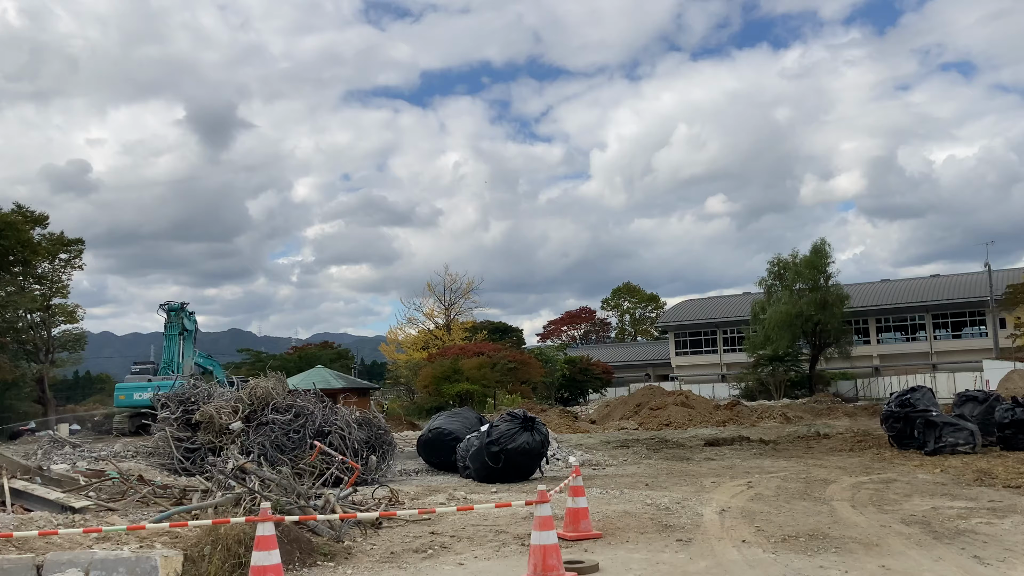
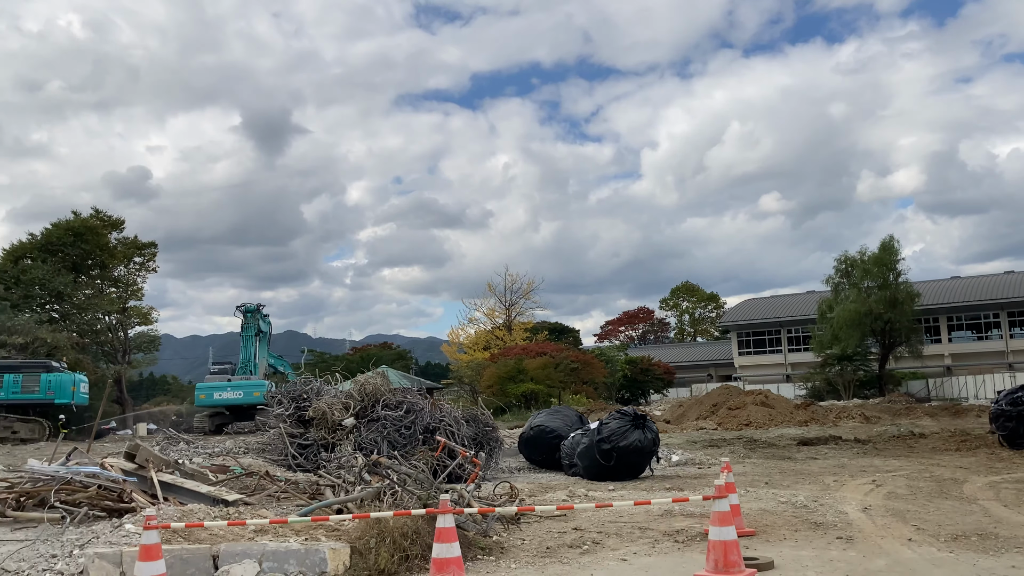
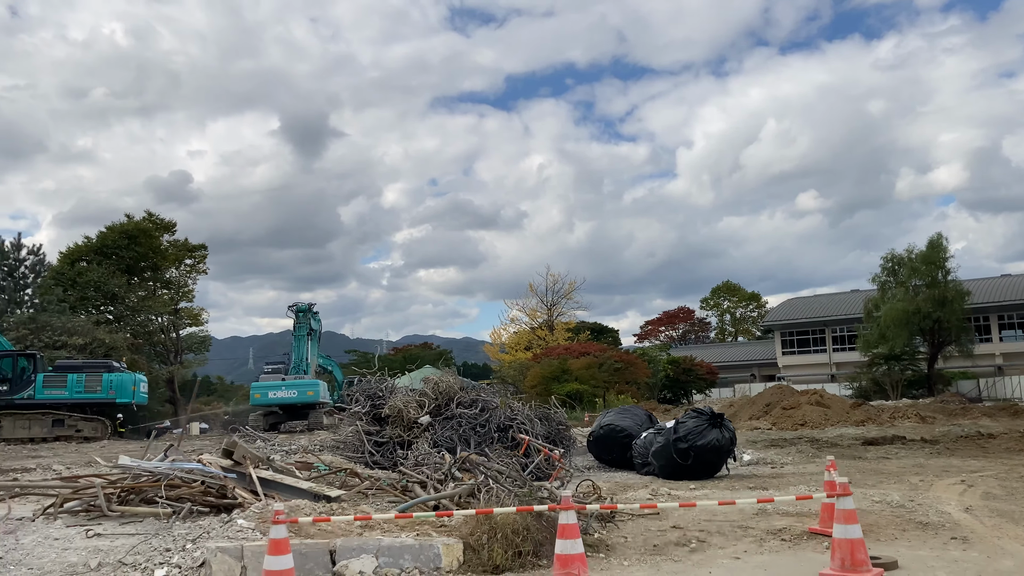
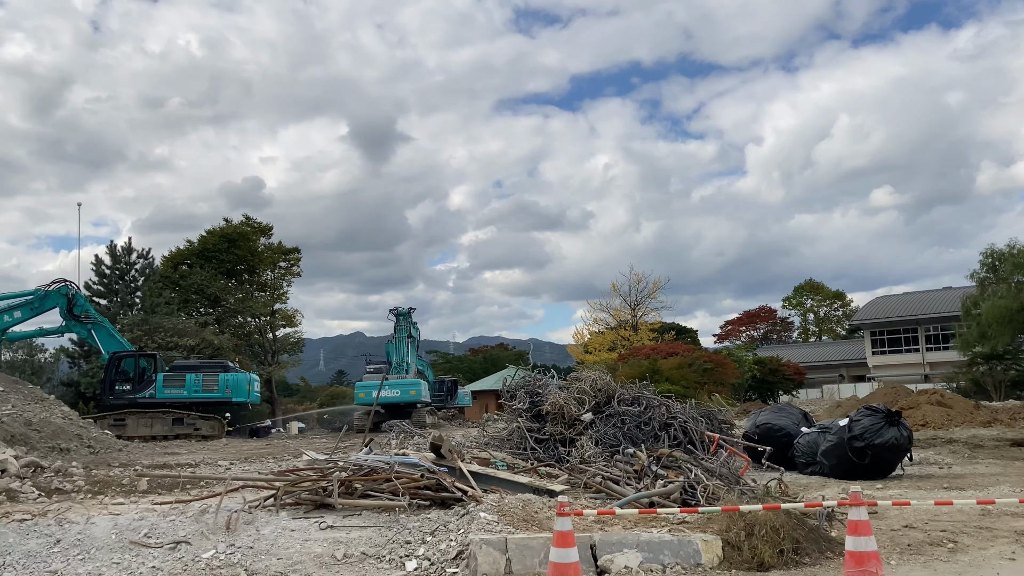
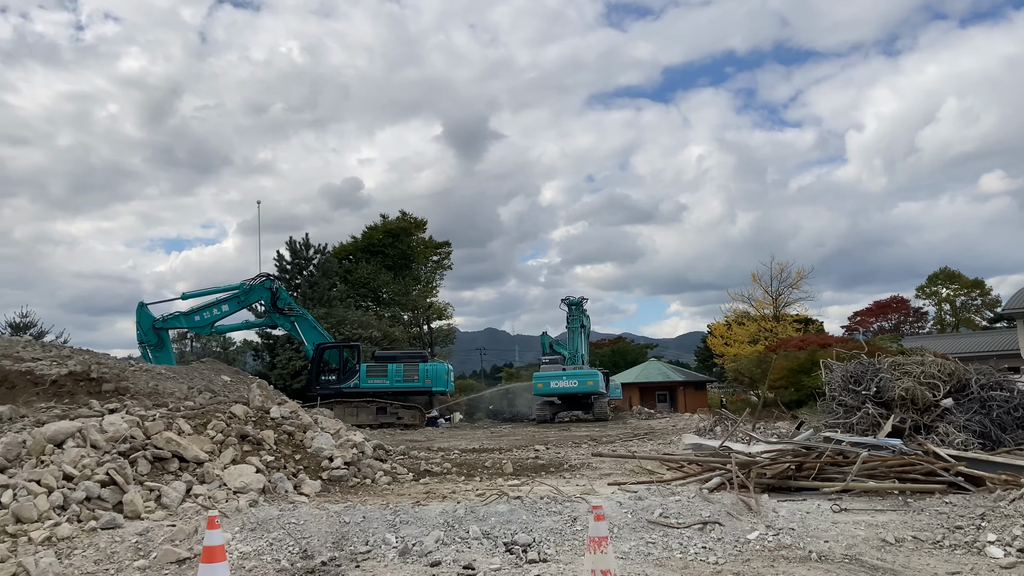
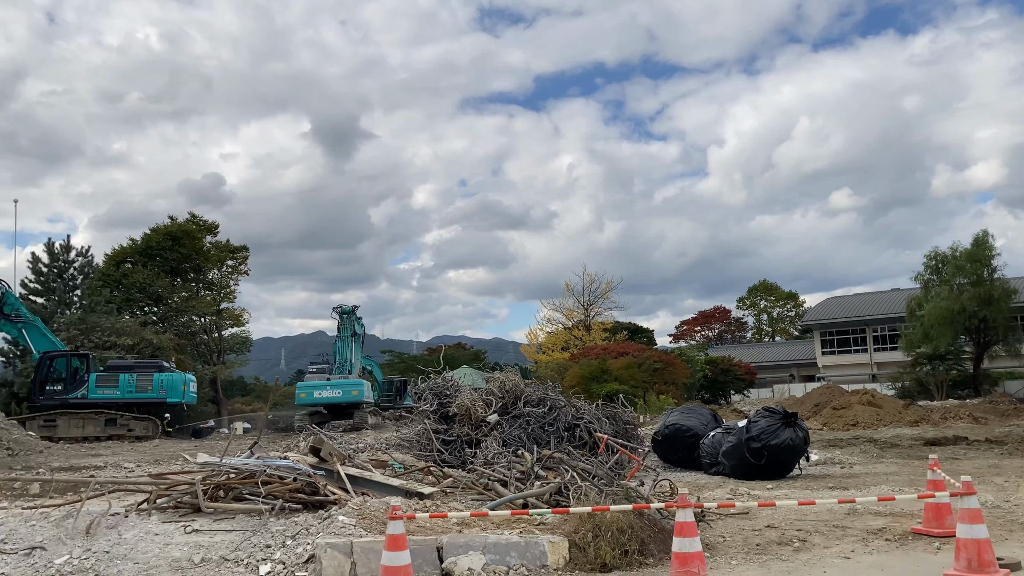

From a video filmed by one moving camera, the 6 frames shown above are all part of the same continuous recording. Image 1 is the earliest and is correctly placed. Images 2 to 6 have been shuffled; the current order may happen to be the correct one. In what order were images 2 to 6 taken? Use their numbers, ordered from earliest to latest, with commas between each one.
2, 3, 6, 4, 5
